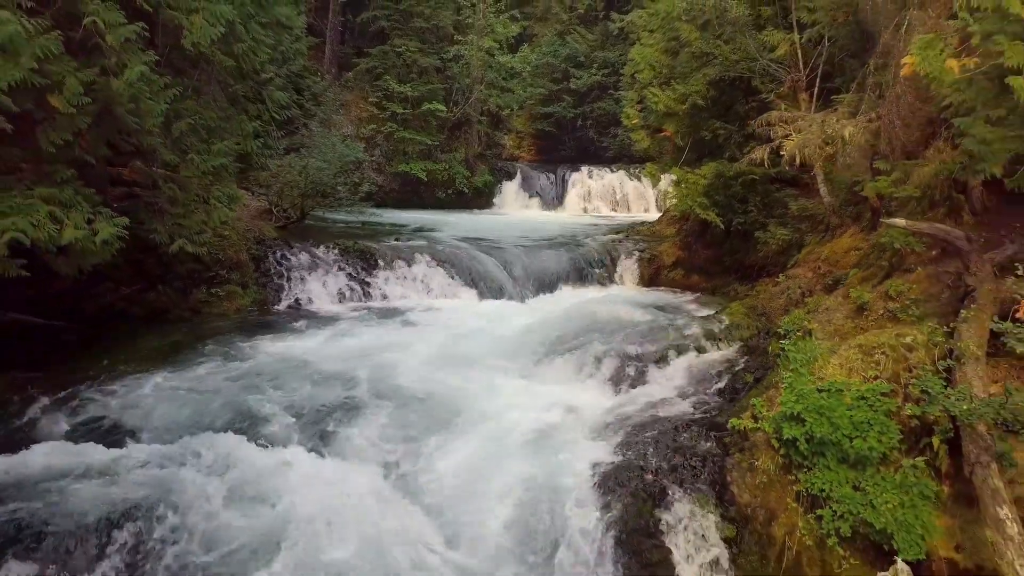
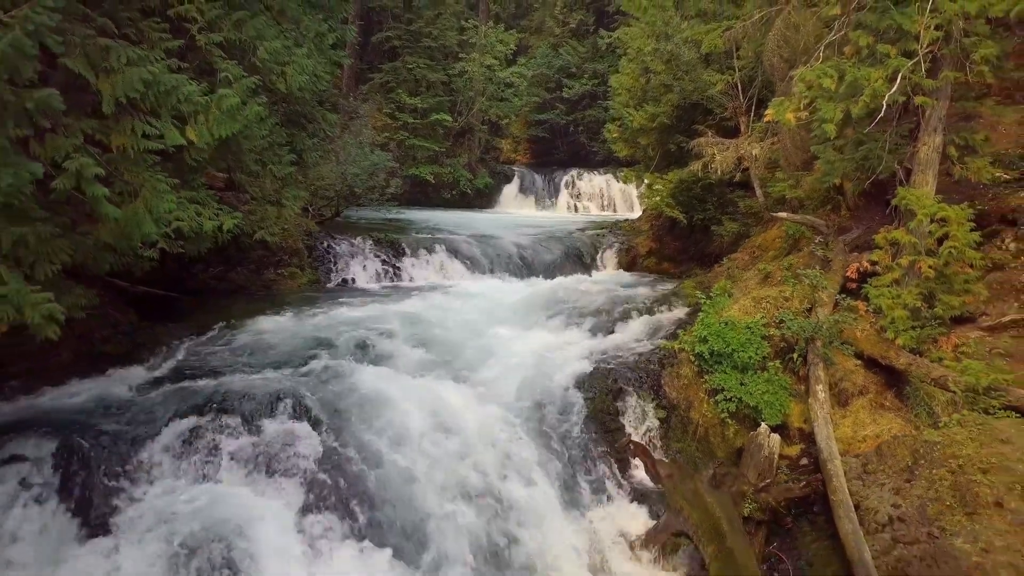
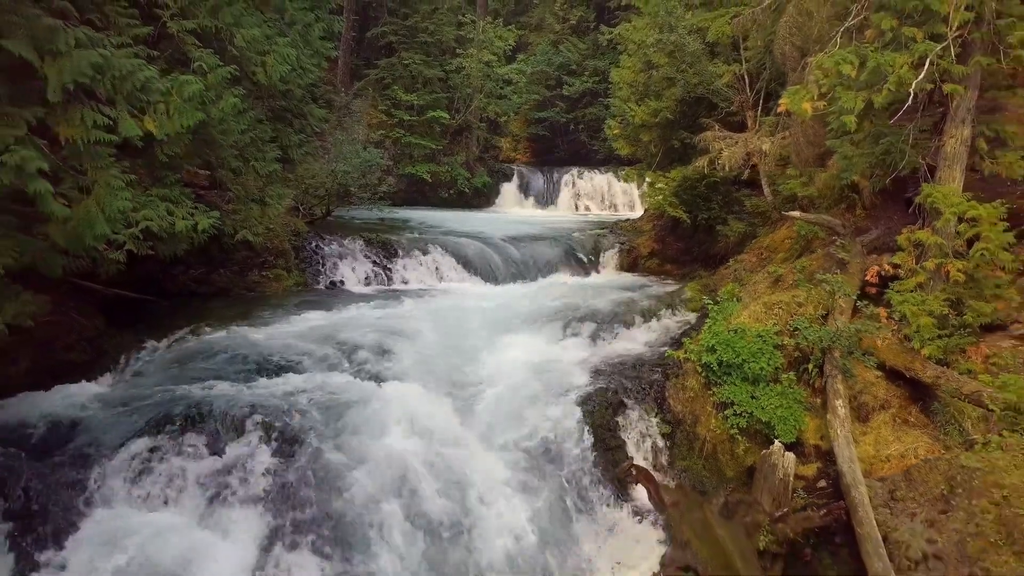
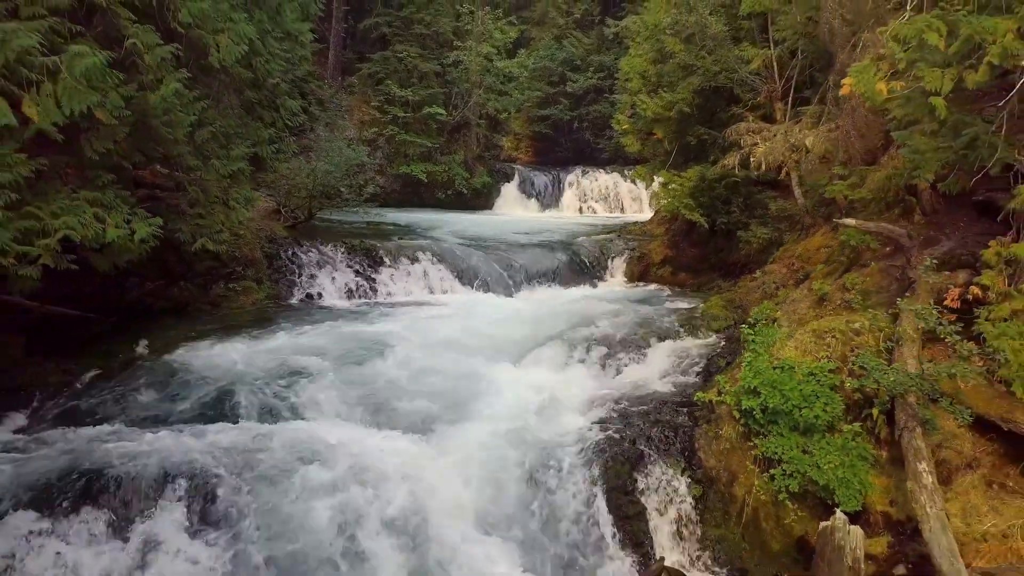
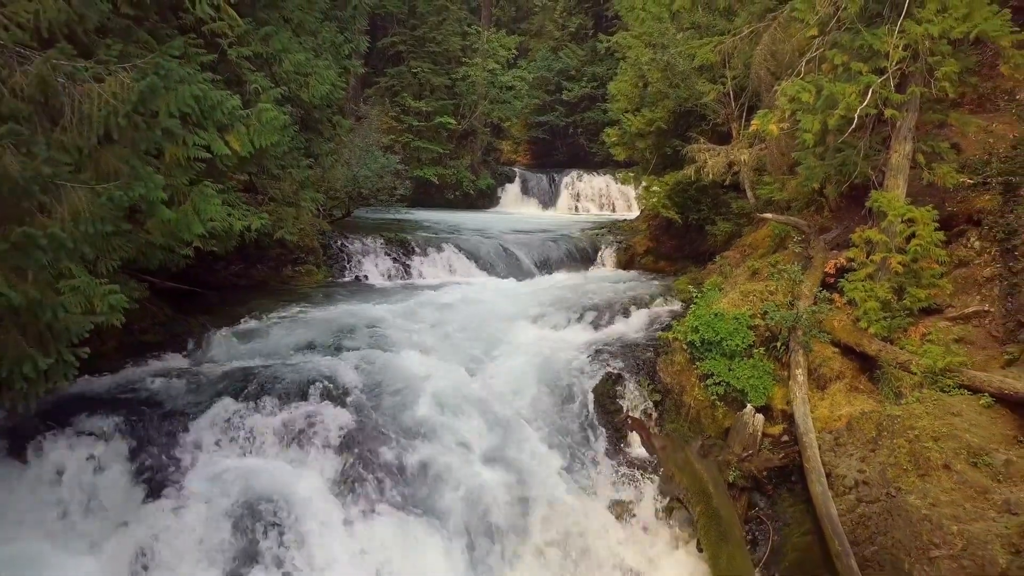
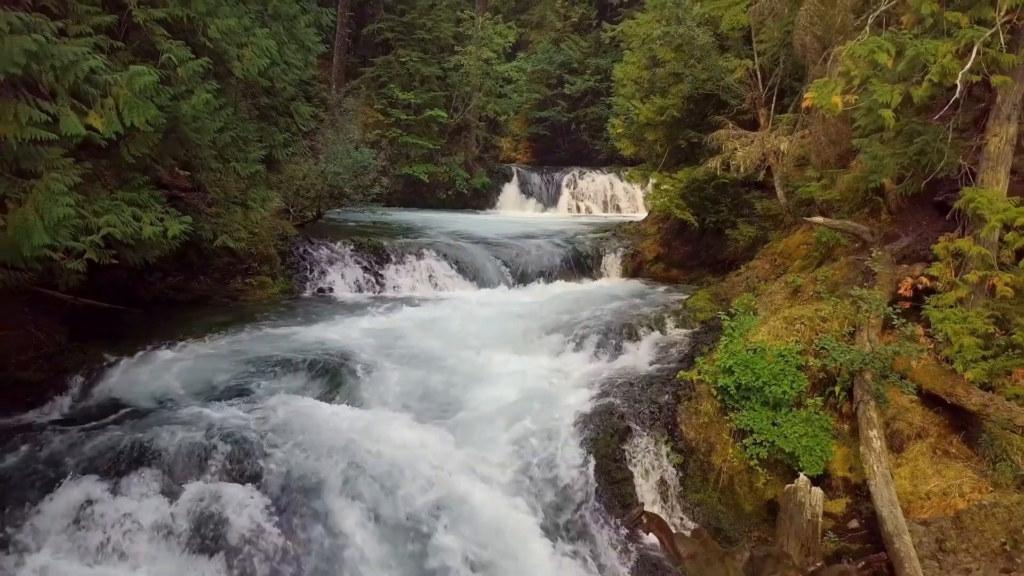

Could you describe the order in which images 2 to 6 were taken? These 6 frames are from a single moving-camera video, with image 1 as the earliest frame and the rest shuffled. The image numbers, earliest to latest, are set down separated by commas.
4, 6, 3, 2, 5
